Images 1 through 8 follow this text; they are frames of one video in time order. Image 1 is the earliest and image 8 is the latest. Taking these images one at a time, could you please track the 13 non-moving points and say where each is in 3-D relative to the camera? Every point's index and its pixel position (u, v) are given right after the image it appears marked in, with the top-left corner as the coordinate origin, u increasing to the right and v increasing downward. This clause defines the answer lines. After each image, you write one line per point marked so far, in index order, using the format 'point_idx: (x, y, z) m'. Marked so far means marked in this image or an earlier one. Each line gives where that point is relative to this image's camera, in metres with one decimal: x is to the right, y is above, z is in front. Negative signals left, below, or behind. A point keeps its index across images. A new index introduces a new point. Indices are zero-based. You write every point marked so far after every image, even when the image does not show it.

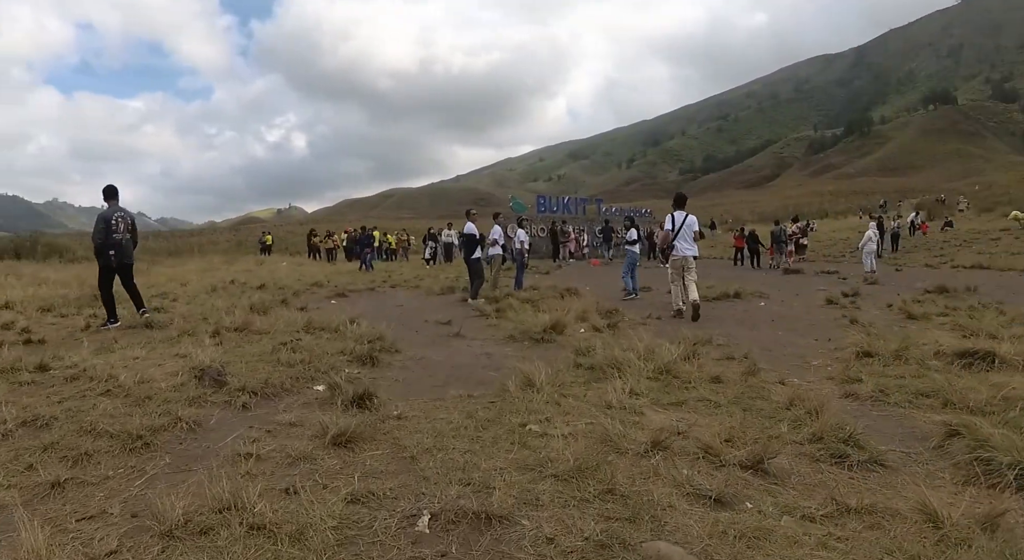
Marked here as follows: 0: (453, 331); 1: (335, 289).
0: (-0.9, -0.8, +10.7) m
1: (-5.0, -0.3, +19.7) m
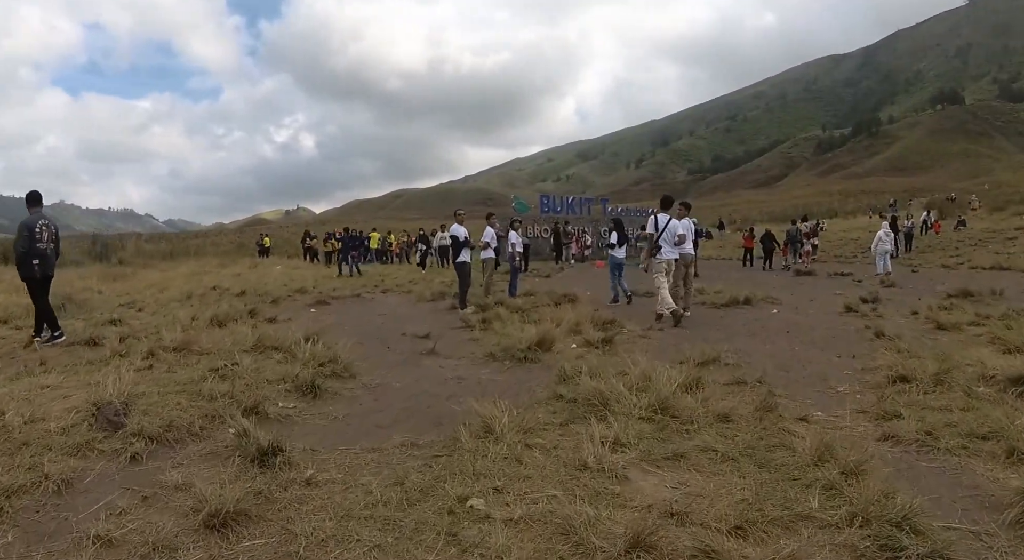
0: (-1.2, -0.9, +9.5) m
1: (-5.2, -0.4, +18.6) m
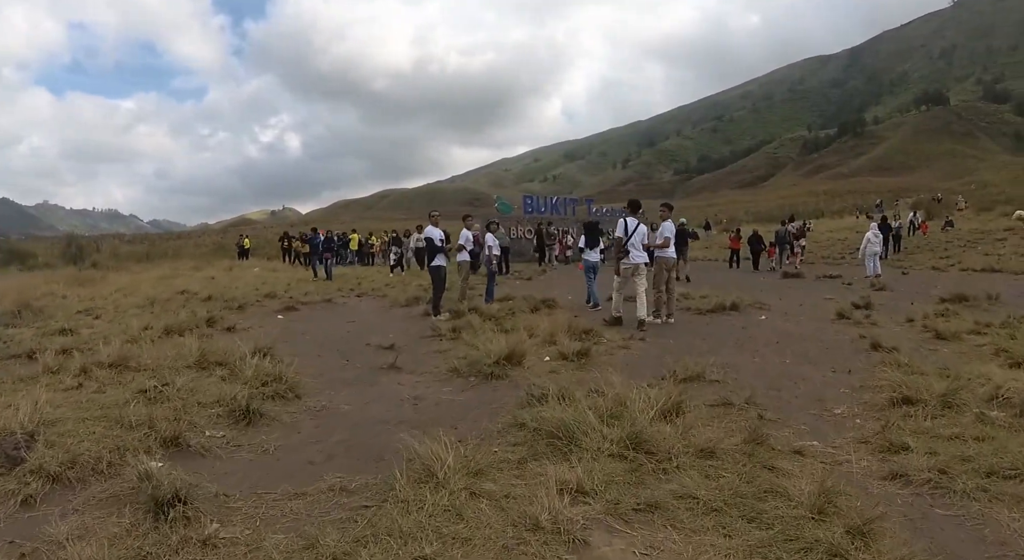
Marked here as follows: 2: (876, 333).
0: (-1.6, -1.0, +8.8) m
1: (-5.7, -0.5, +17.8) m
2: (+4.7, -0.7, +8.9) m
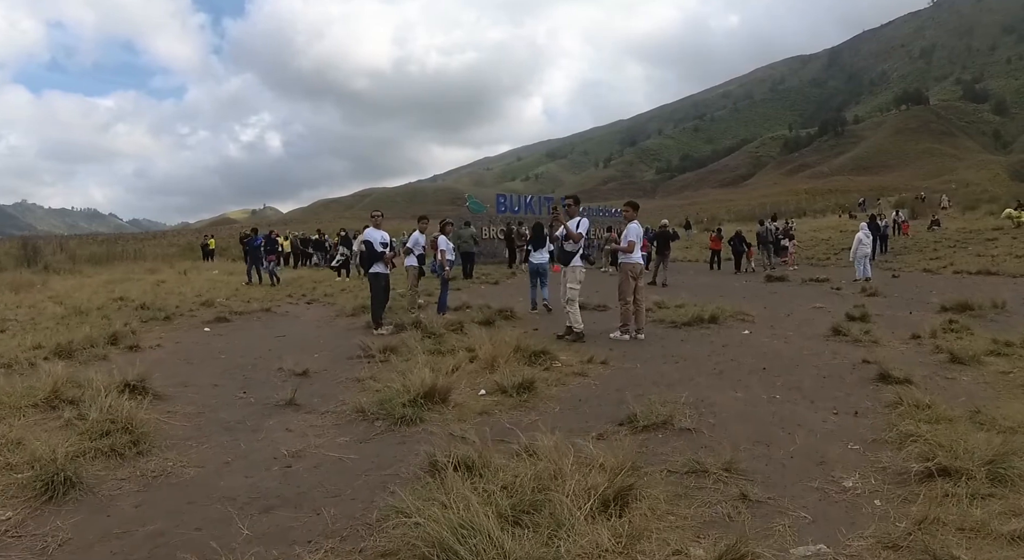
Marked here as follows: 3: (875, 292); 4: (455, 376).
0: (-2.3, -1.2, +7.2) m
1: (-6.7, -0.7, +16.1) m
2: (+4.0, -0.8, +7.4) m
3: (+7.4, -0.2, +14.0) m
4: (-0.6, -1.0, +7.2) m
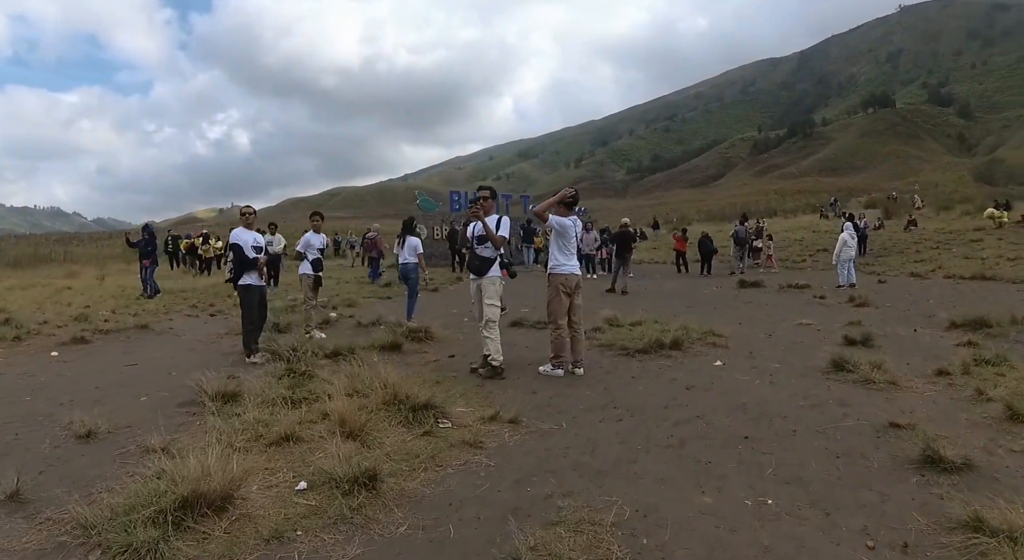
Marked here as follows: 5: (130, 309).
0: (-3.3, -1.4, +4.6) m
1: (-8.0, -0.9, +13.4) m
2: (+2.9, -1.0, +5.1) m
3: (+6.1, -0.4, +11.9) m
4: (-1.6, -1.1, +4.7) m
5: (-9.0, -0.6, +16.4) m
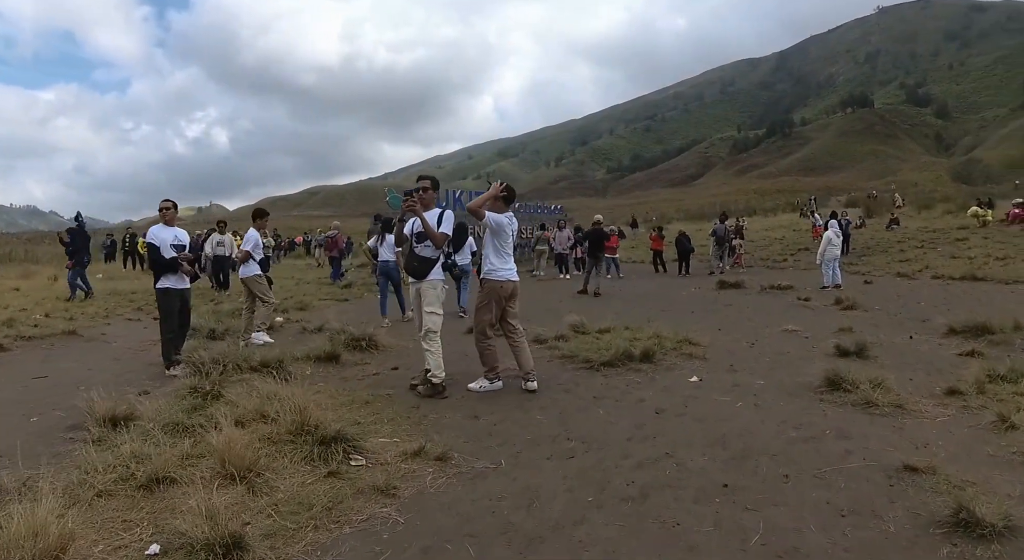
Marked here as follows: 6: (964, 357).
0: (-3.7, -1.4, +3.6) m
1: (-8.7, -0.9, +12.2) m
2: (+2.5, -1.0, +4.2) m
3: (+5.5, -0.4, +11.0) m
4: (-2.0, -1.2, +3.6) m
5: (-9.8, -0.6, +15.1) m
6: (+4.7, -0.8, +7.1) m
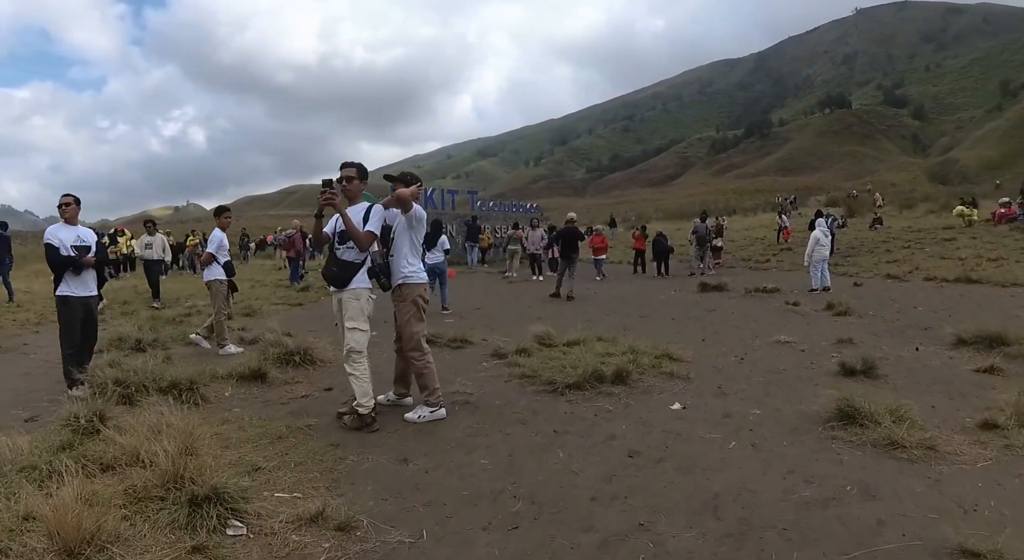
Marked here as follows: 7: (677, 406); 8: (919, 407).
0: (-4.1, -1.4, +2.4) m
1: (-9.2, -1.0, +10.9) m
2: (+2.2, -1.1, +3.2) m
3: (+4.9, -0.5, +10.1) m
4: (-2.3, -1.2, +2.5) m
5: (-10.4, -0.7, +13.8) m
6: (+4.3, -0.8, +6.2) m
7: (+1.2, -0.9, +5.0) m
8: (+2.9, -0.9, +4.9) m
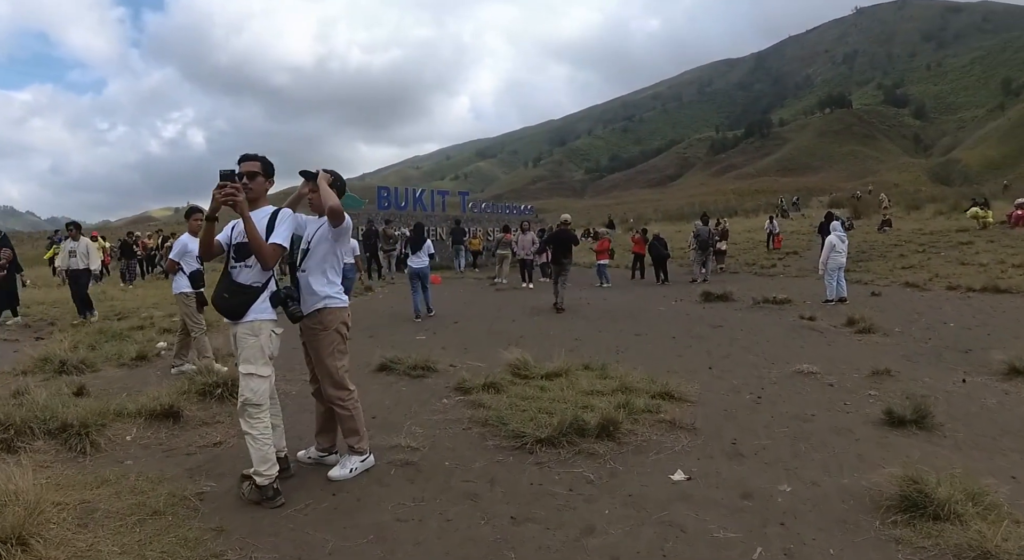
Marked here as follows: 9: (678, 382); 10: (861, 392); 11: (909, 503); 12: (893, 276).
0: (-4.3, -1.6, +1.2) m
1: (-9.5, -1.1, +9.6) m
2: (+1.9, -1.2, +2.0) m
3: (+4.6, -0.6, +8.9) m
4: (-2.6, -1.4, +1.3) m
5: (-10.7, -0.9, +12.6) m
6: (+4.0, -1.0, +5.0) m
7: (+0.9, -1.1, +3.8) m
8: (+2.6, -1.0, +3.7) m
9: (+1.4, -0.9, +5.7) m
10: (+2.7, -0.9, +5.4) m
11: (+1.8, -1.0, +3.2) m
12: (+8.6, +0.1, +15.6) m
